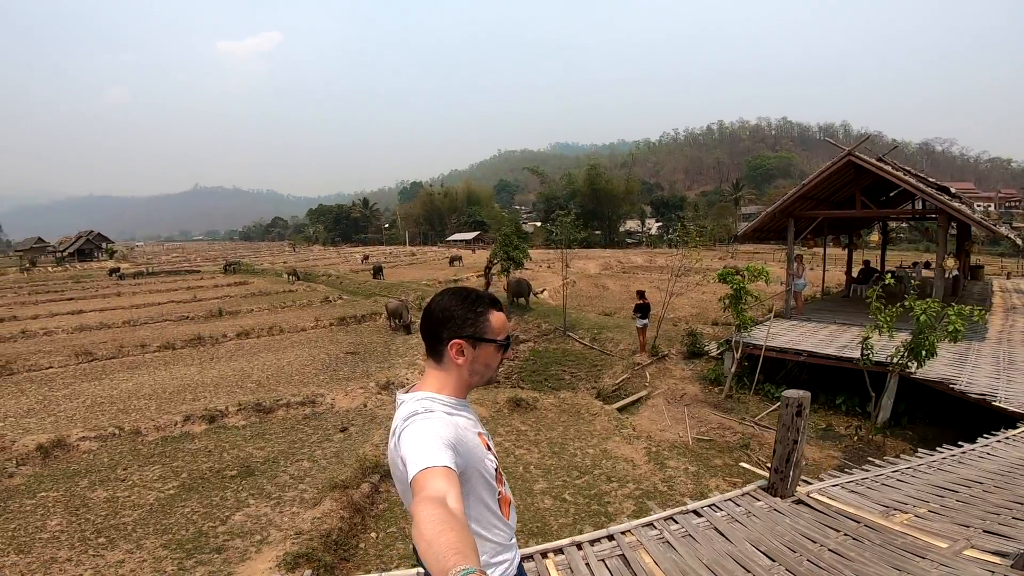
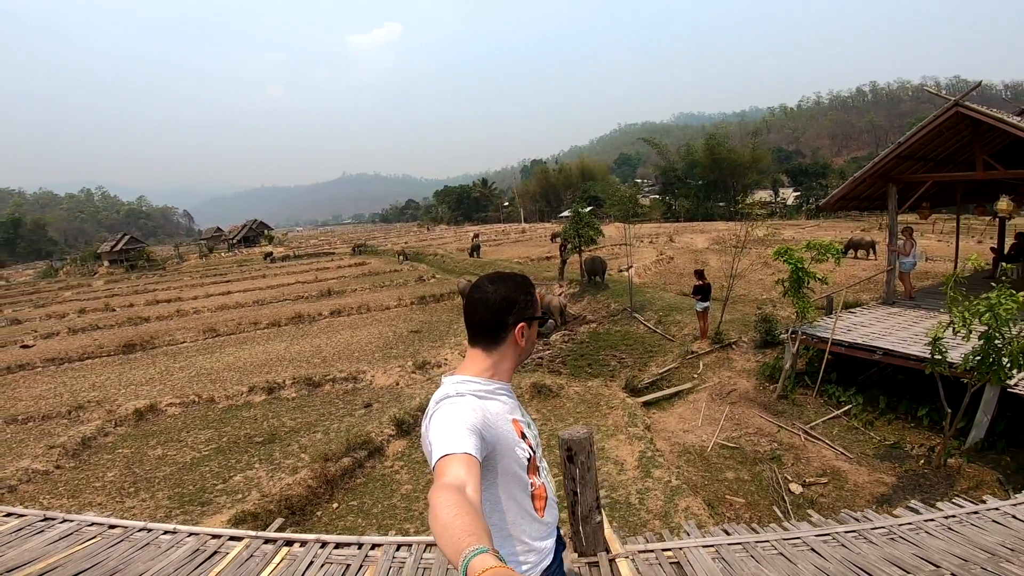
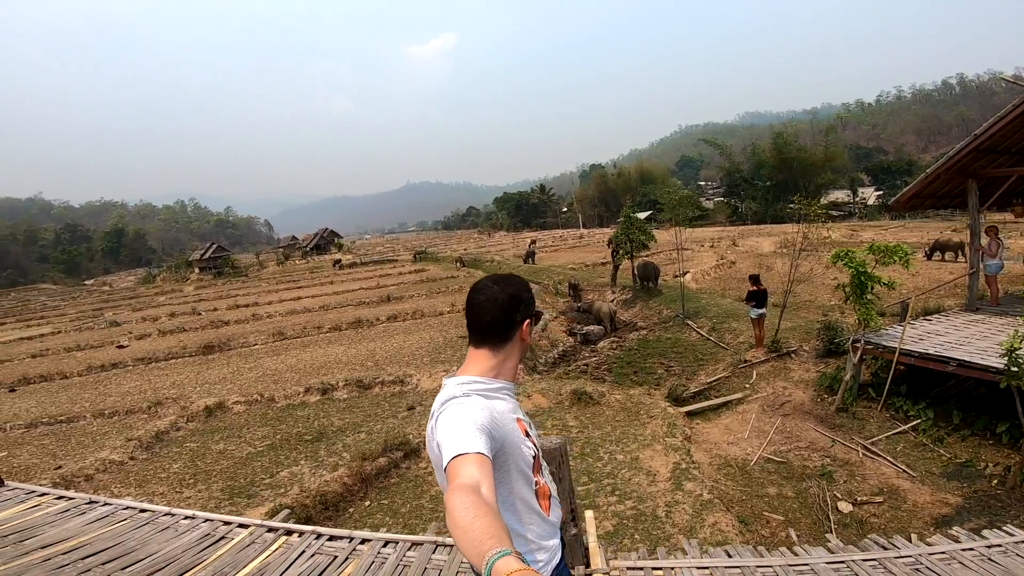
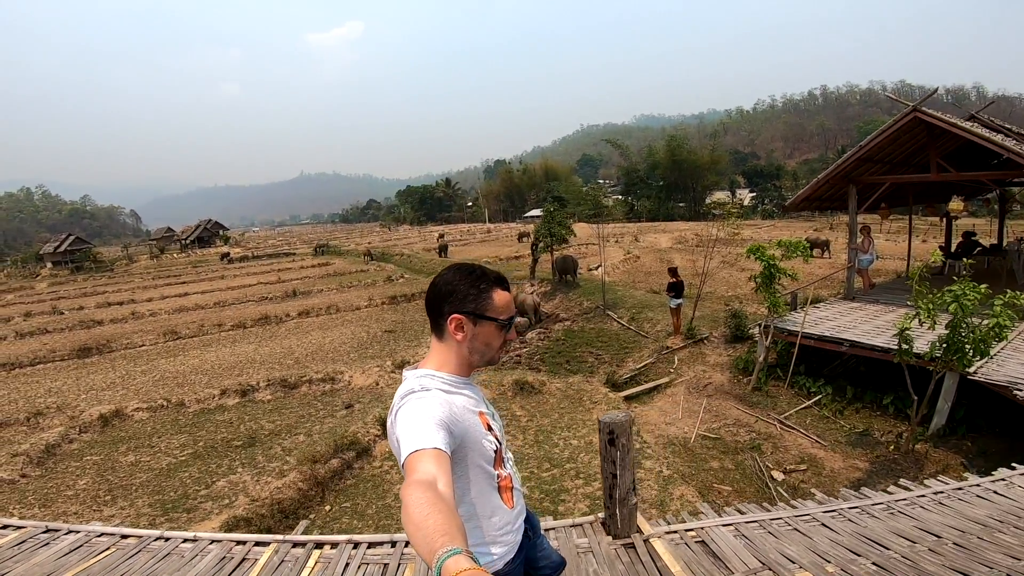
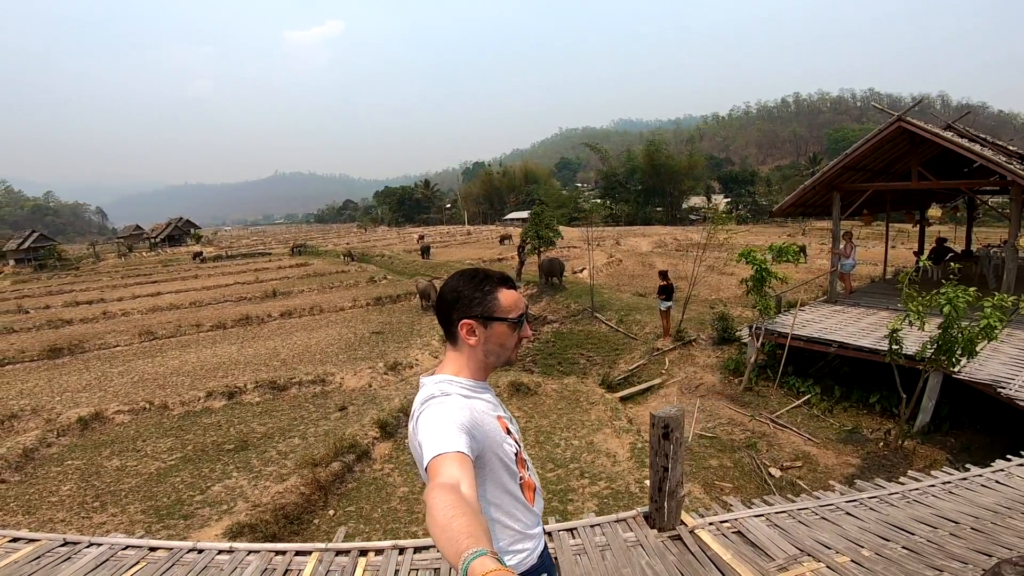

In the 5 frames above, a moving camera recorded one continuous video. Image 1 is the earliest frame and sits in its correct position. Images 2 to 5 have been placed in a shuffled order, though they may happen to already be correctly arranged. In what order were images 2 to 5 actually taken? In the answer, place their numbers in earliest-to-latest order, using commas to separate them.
5, 4, 2, 3
